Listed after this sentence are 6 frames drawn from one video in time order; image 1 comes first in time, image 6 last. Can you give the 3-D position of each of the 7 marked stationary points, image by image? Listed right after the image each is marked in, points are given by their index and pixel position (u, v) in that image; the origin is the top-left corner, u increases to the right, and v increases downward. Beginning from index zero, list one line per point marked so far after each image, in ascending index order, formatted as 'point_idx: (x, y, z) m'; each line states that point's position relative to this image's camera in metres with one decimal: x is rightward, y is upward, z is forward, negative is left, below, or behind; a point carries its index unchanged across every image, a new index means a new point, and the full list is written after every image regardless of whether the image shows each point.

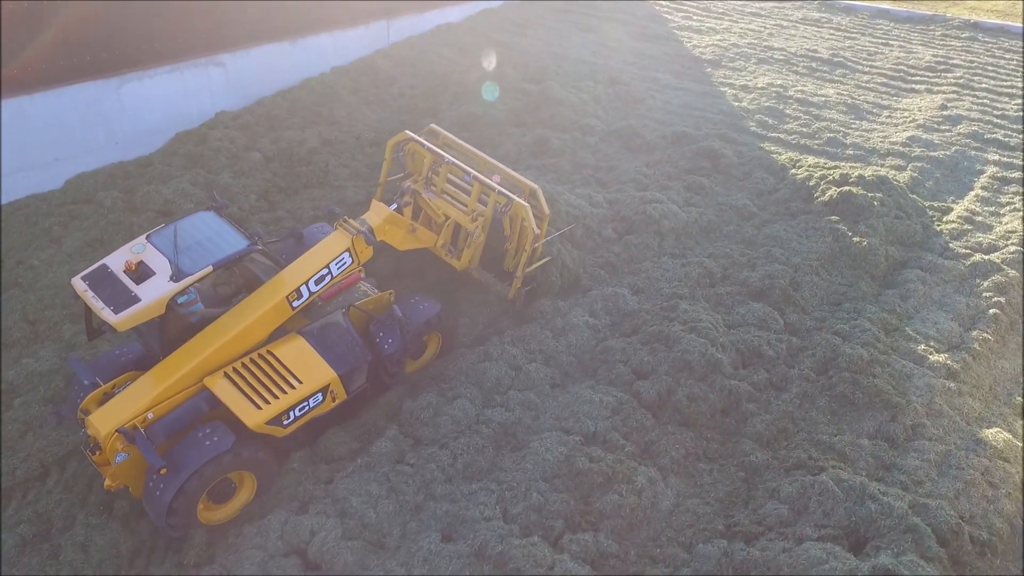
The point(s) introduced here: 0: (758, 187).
0: (+2.5, +1.0, +7.1) m
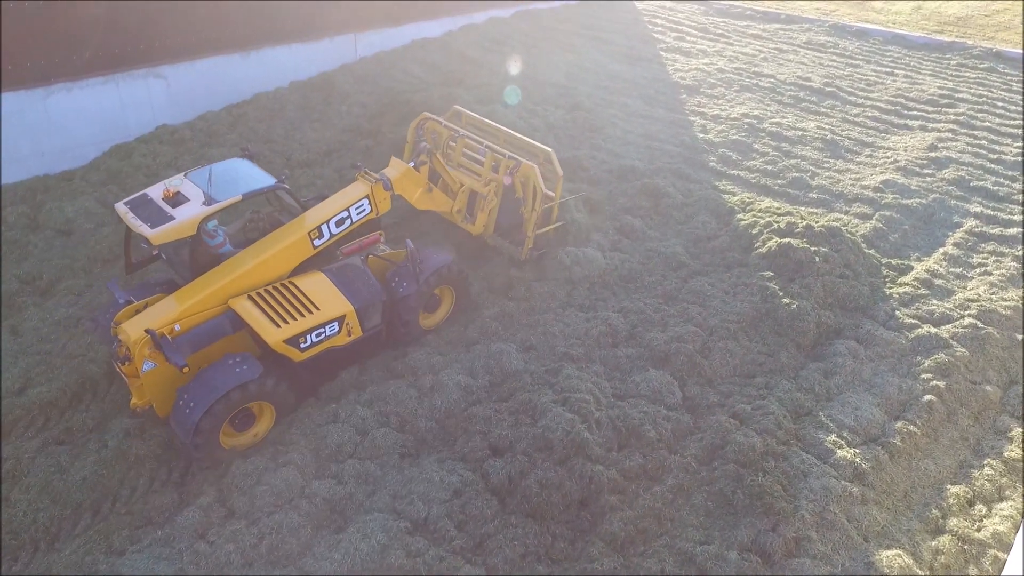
0: (+1.7, +0.5, +6.3) m
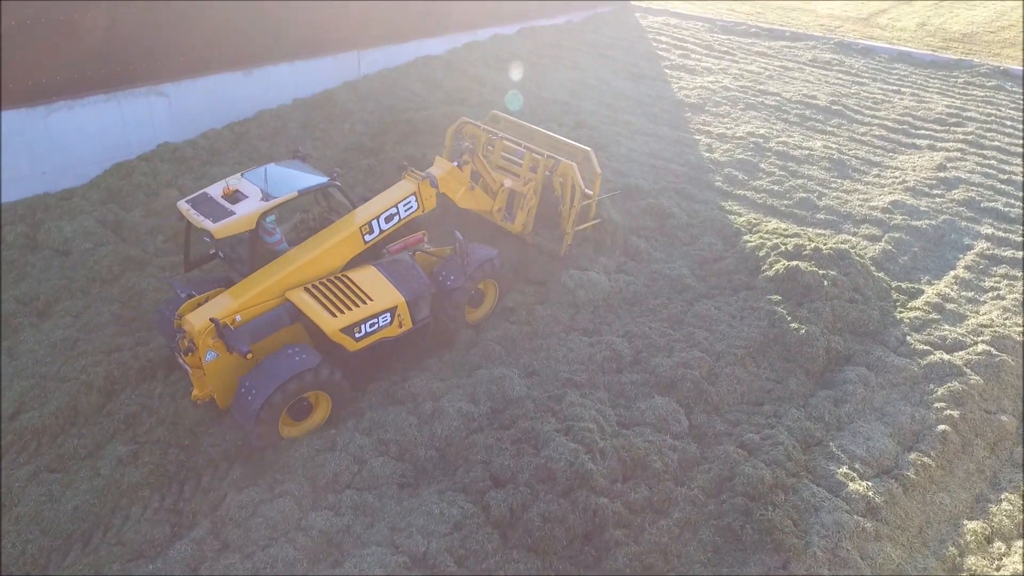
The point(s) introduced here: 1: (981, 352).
0: (+1.7, +0.3, +6.2) m
1: (+3.3, -0.5, +5.0) m
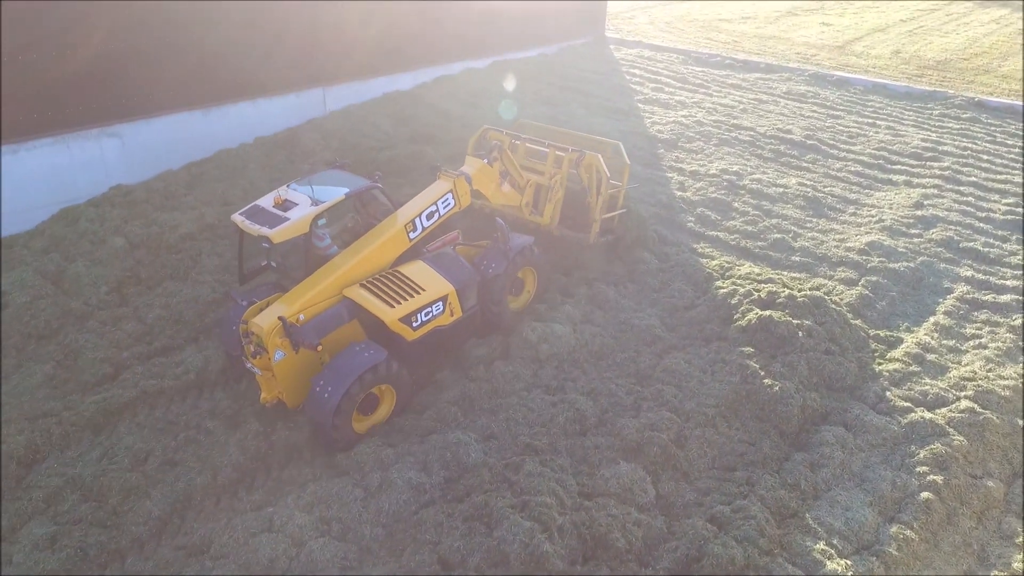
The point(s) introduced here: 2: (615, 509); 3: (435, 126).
0: (+1.4, -0.1, +6.0) m
1: (+3.0, -0.8, +4.7) m
2: (+0.6, -1.3, +4.2) m
3: (-1.0, +2.2, +9.6) m
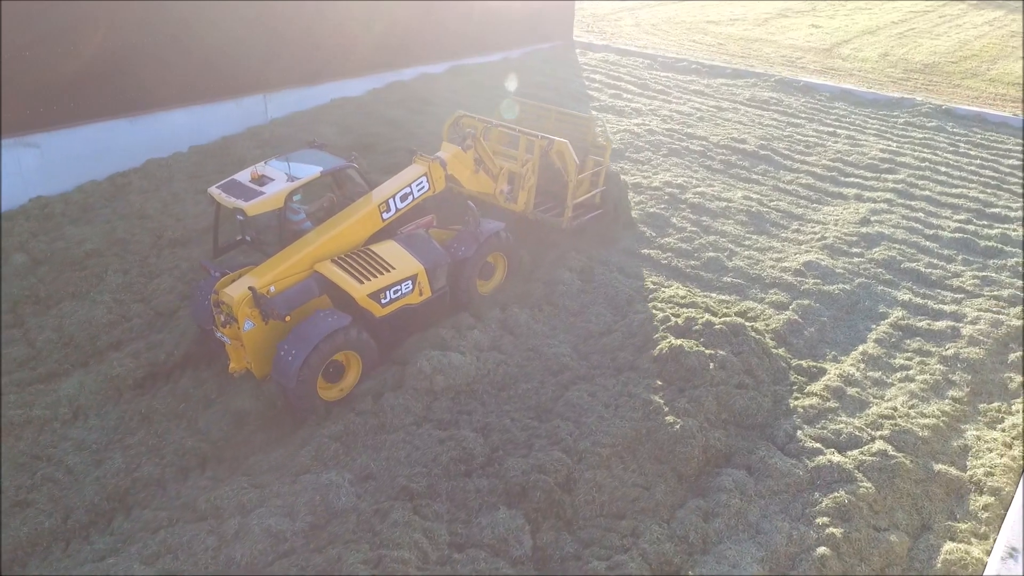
0: (+0.6, -0.3, +5.6) m
1: (+2.3, -1.0, +4.4) m
2: (-0.2, -1.5, +3.8) m
3: (-1.8, +2.0, +9.2) m
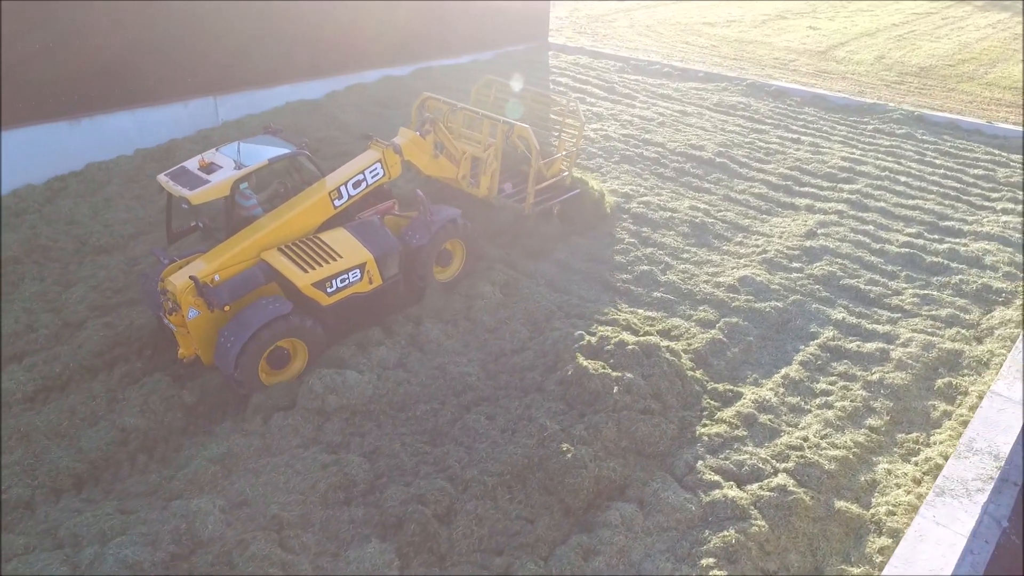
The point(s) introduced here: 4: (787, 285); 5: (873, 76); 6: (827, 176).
0: (-0.1, -0.4, +5.4) m
1: (+1.5, -1.1, +4.1) m
2: (-0.9, -1.6, +3.6) m
3: (-2.4, +1.9, +9.0) m
4: (+2.4, 0.0, +6.0) m
5: (+9.7, +5.7, +18.9) m
6: (+3.6, +1.3, +8.0) m
